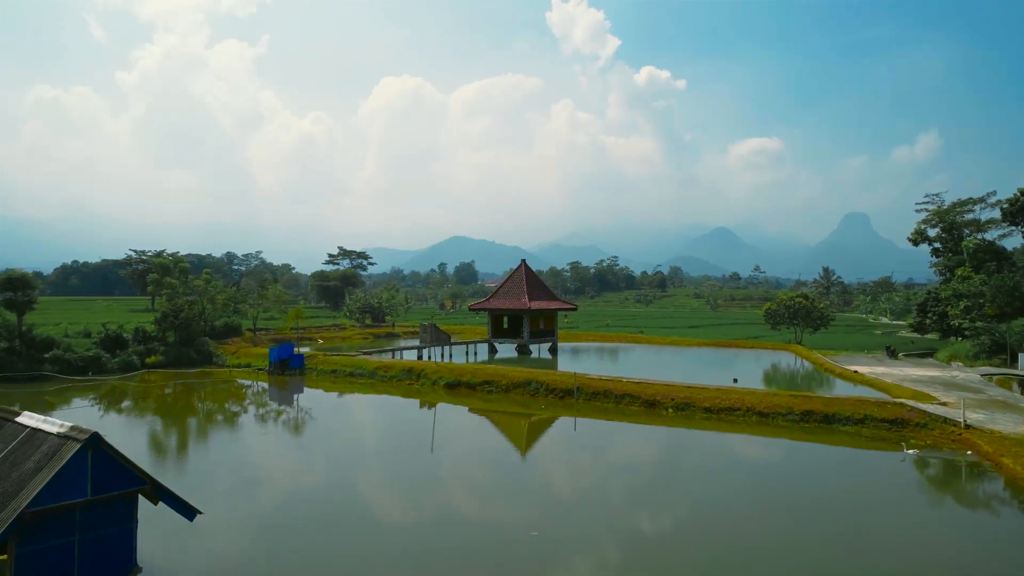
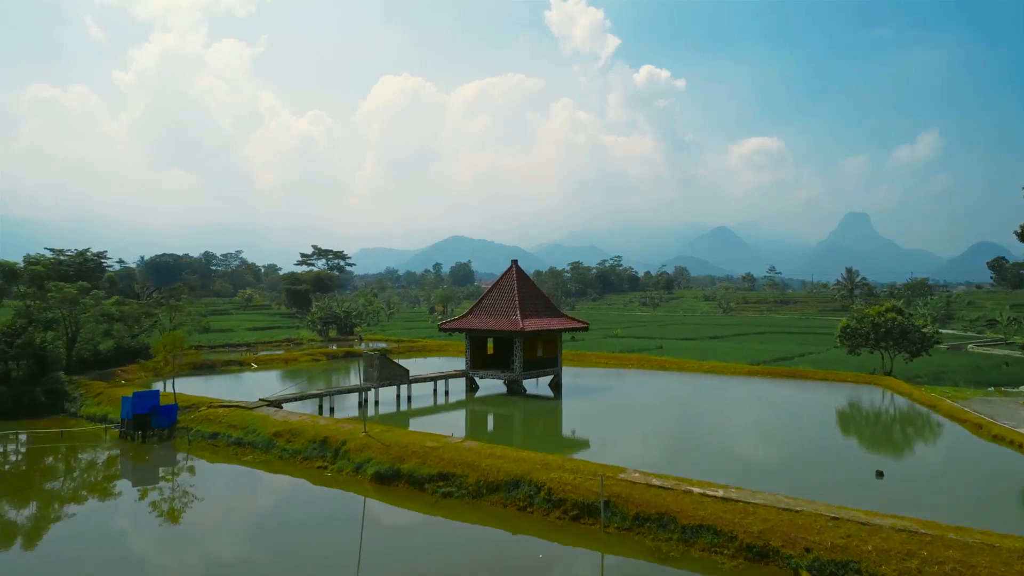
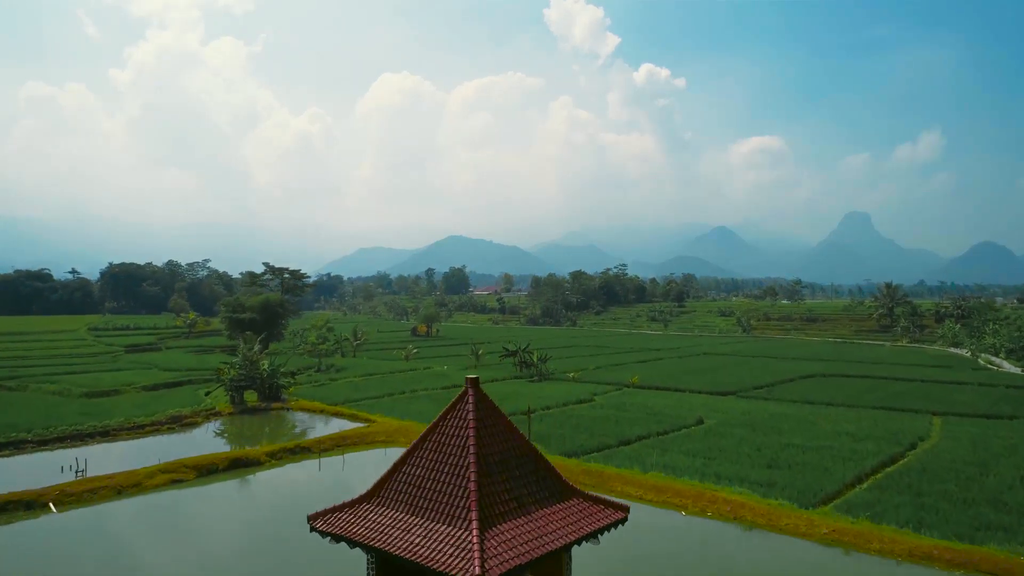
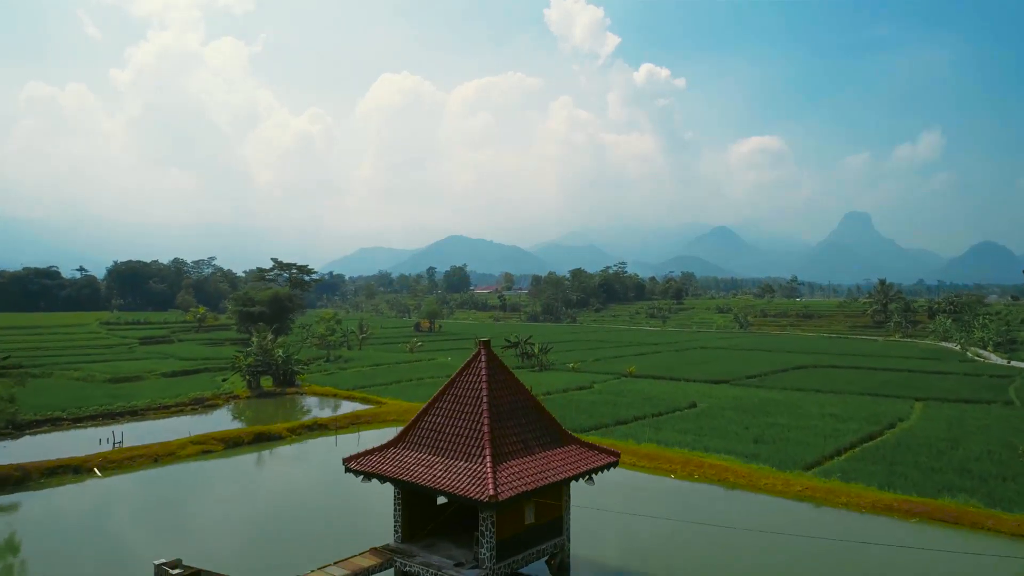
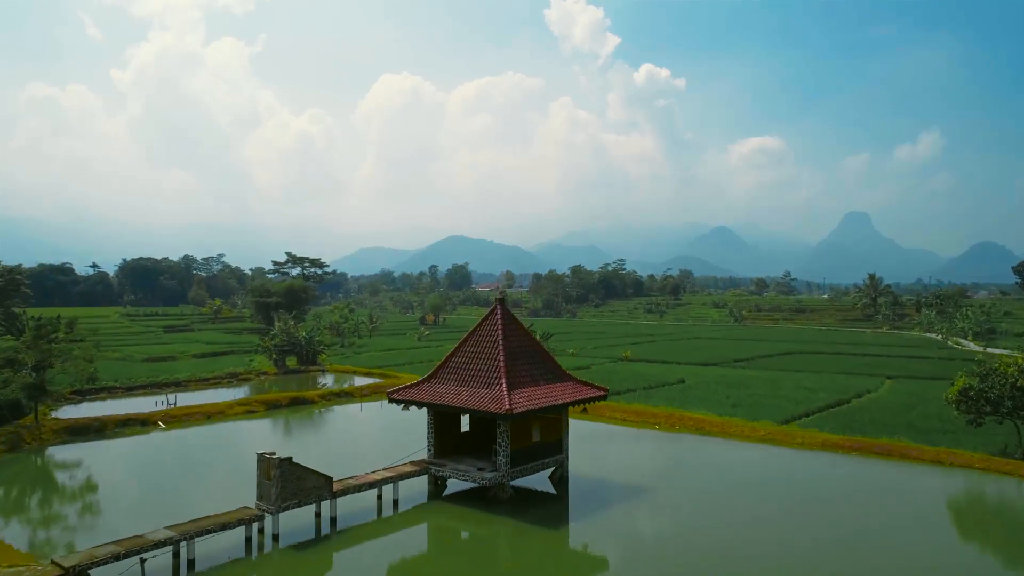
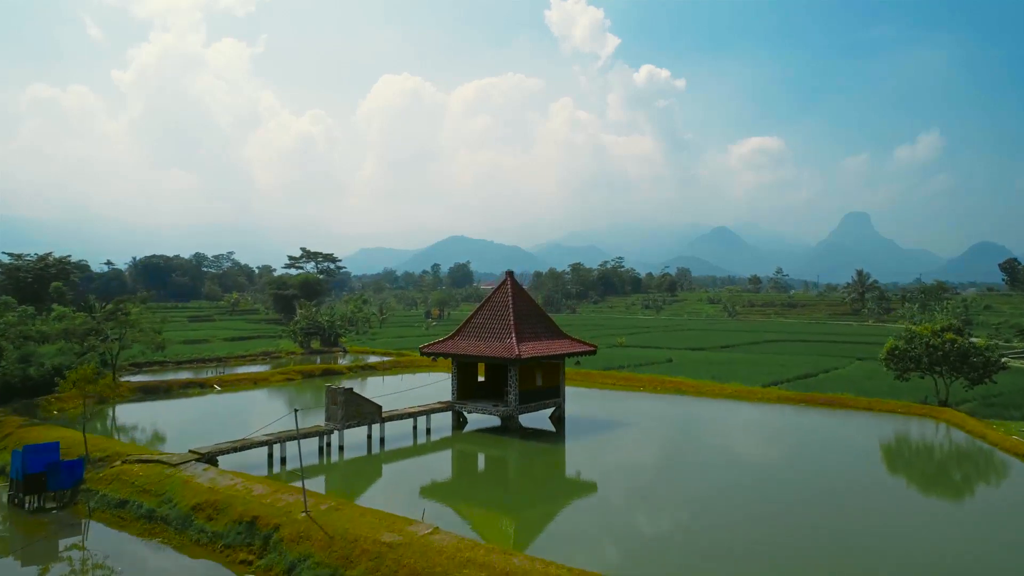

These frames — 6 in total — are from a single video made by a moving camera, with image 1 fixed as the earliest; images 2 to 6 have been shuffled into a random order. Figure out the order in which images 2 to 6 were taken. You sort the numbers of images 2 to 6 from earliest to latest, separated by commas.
2, 6, 5, 4, 3
